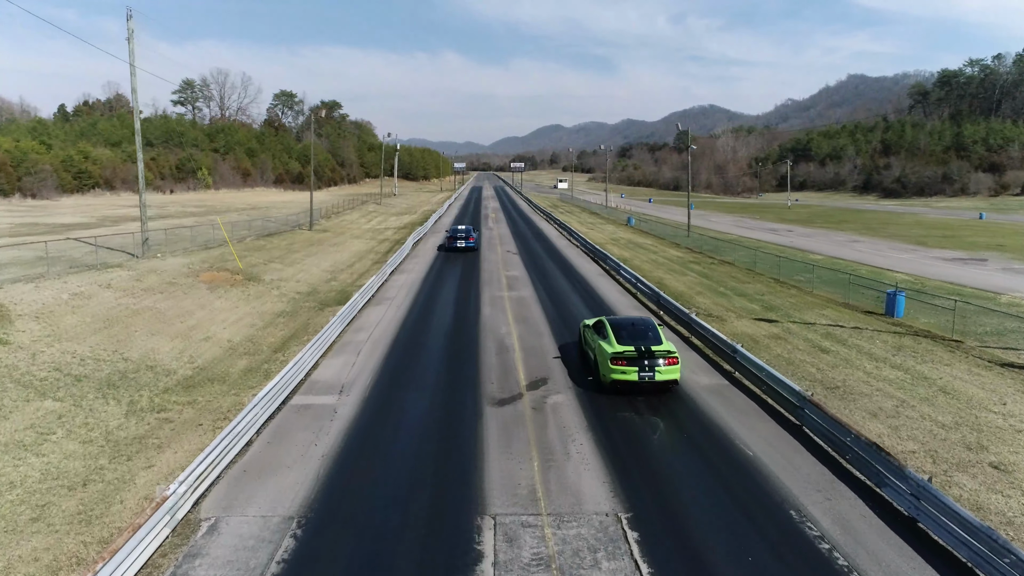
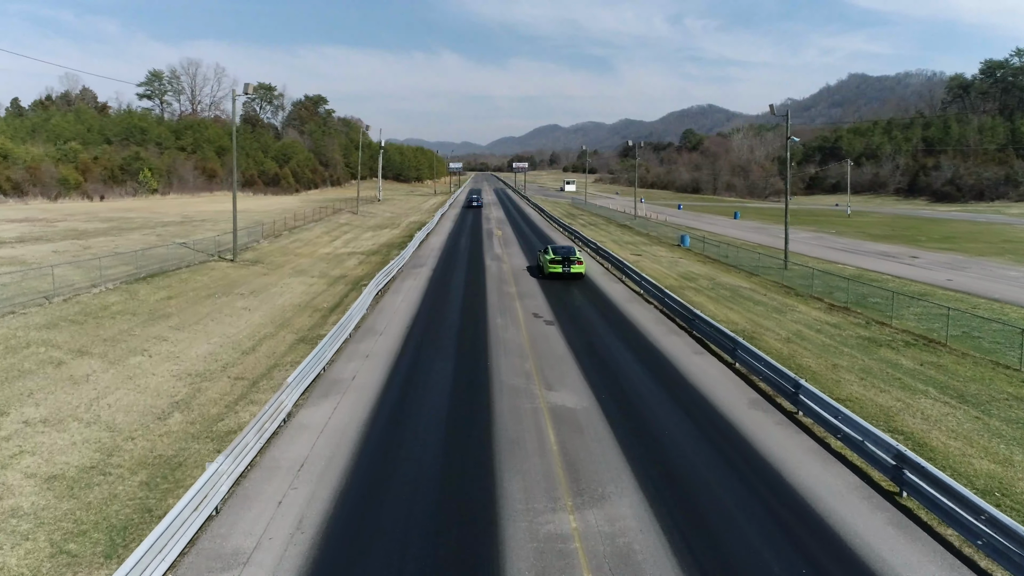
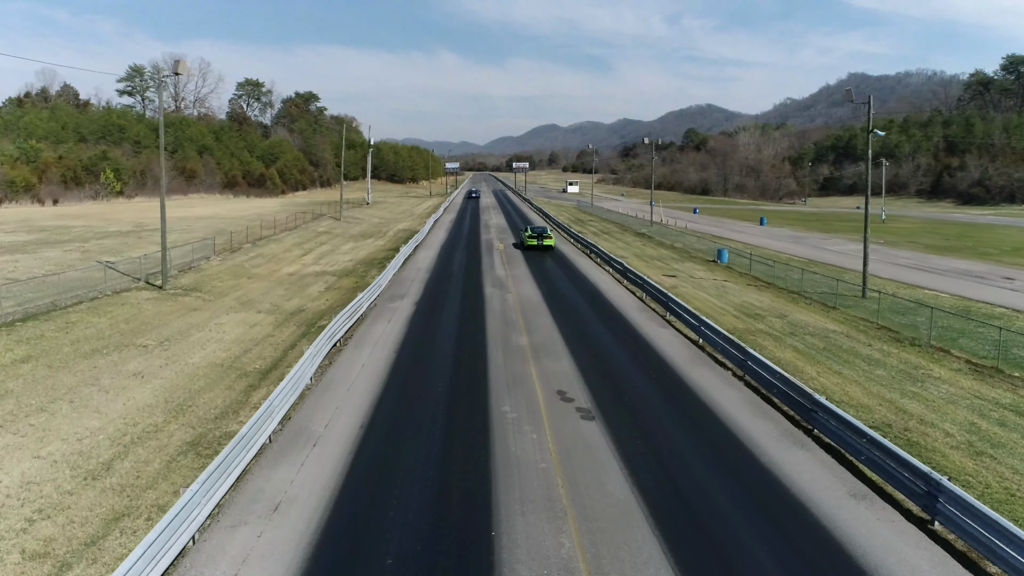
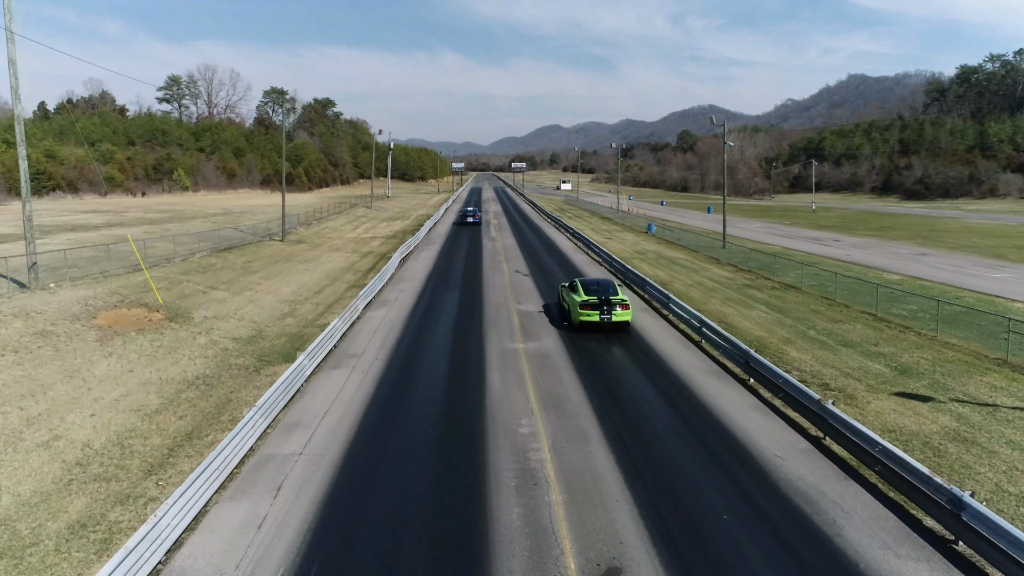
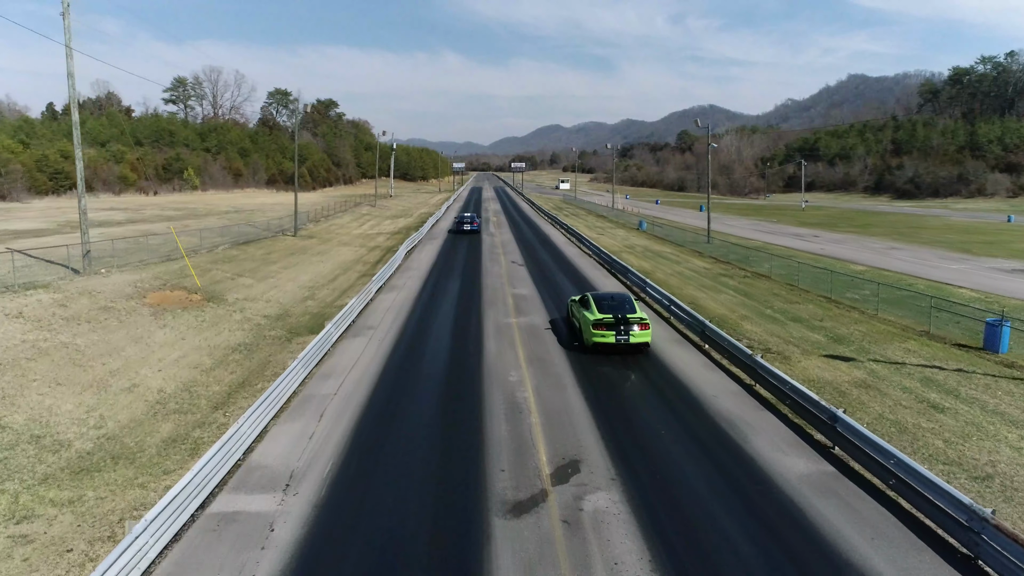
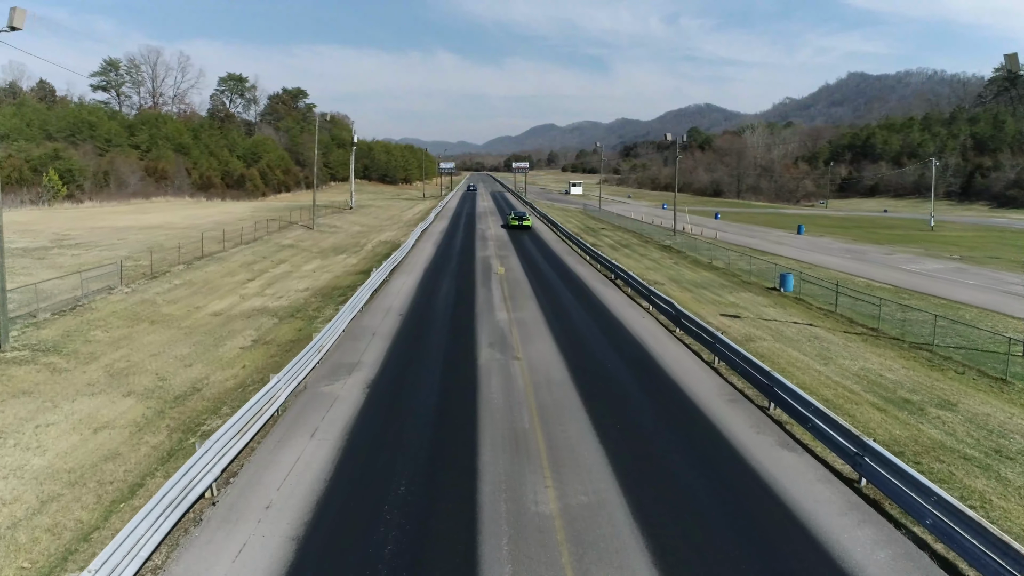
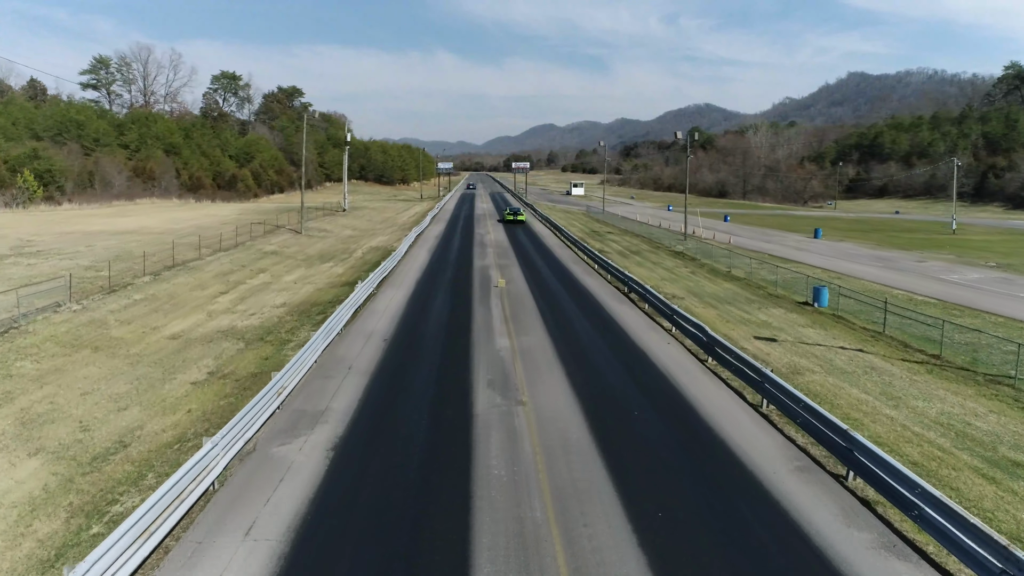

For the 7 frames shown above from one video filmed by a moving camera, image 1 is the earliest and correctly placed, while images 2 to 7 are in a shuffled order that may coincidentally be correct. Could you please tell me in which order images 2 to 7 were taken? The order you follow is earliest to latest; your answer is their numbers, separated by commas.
5, 4, 2, 3, 6, 7
